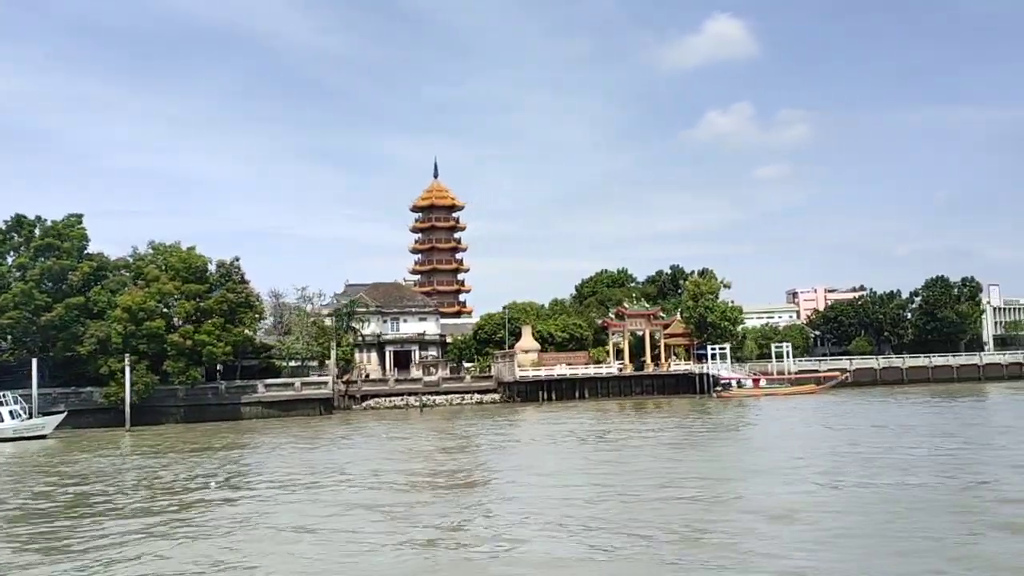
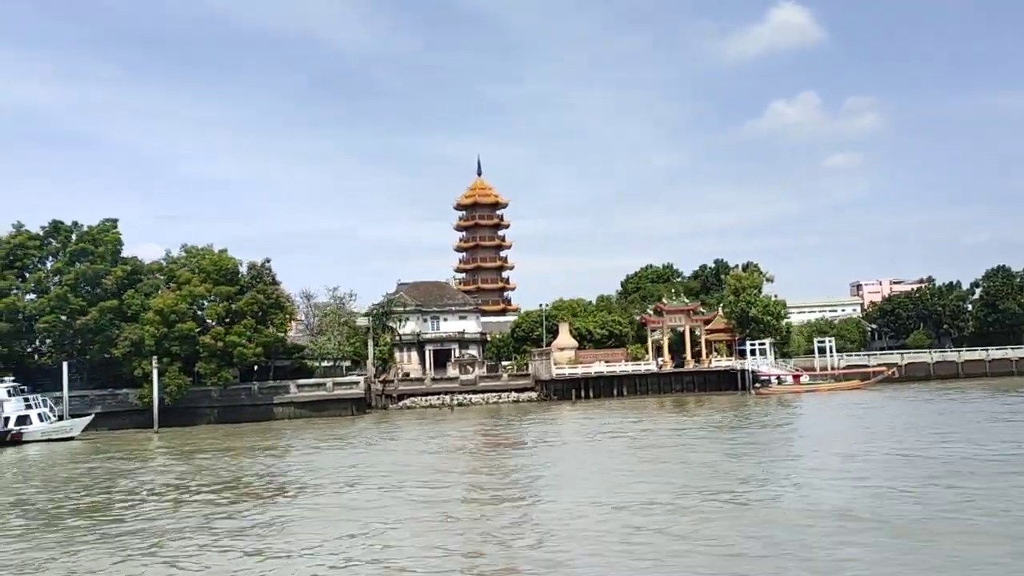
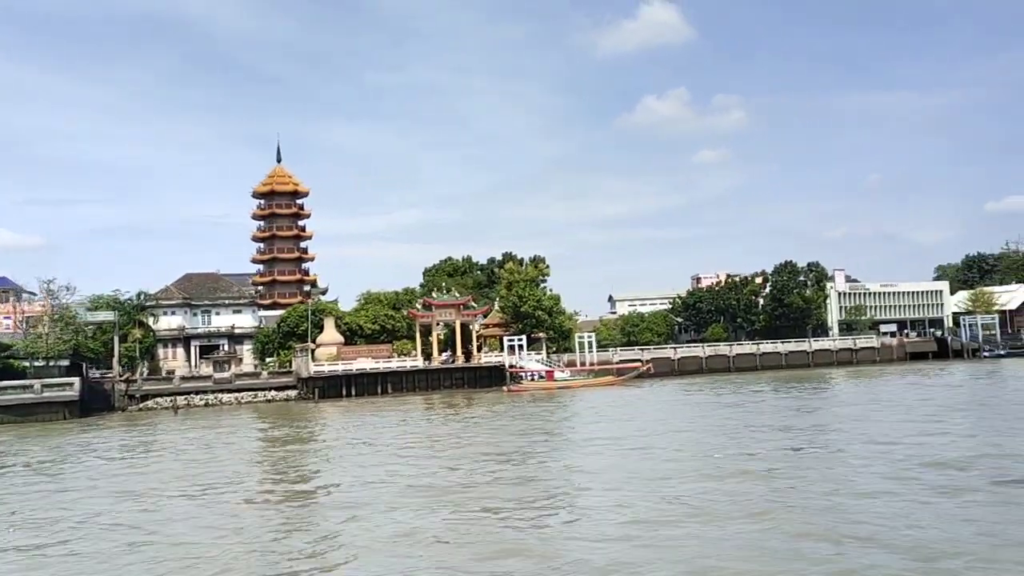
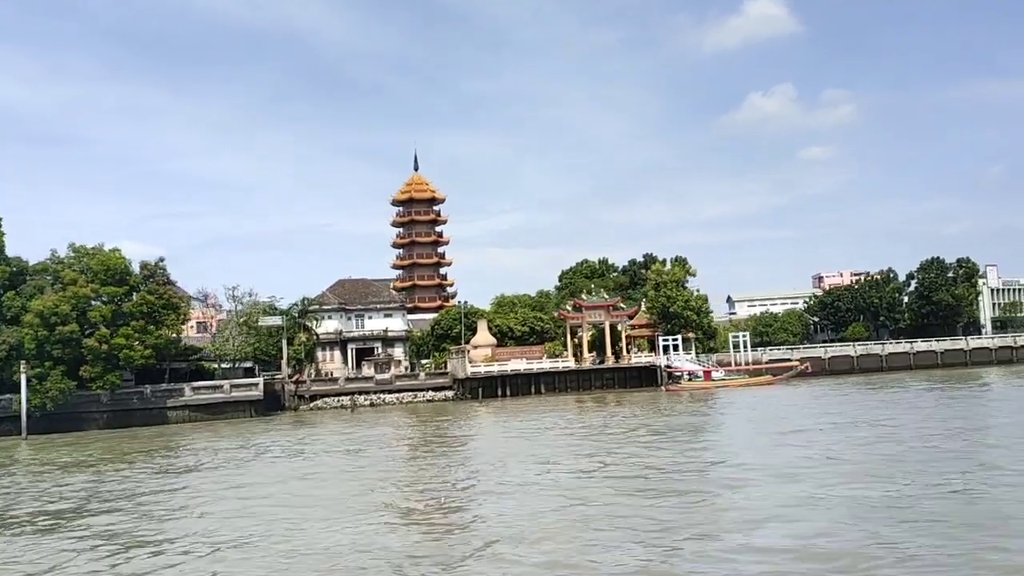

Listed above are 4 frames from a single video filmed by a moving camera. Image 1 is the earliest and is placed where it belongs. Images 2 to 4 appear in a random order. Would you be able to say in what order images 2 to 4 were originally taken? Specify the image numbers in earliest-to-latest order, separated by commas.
2, 4, 3
